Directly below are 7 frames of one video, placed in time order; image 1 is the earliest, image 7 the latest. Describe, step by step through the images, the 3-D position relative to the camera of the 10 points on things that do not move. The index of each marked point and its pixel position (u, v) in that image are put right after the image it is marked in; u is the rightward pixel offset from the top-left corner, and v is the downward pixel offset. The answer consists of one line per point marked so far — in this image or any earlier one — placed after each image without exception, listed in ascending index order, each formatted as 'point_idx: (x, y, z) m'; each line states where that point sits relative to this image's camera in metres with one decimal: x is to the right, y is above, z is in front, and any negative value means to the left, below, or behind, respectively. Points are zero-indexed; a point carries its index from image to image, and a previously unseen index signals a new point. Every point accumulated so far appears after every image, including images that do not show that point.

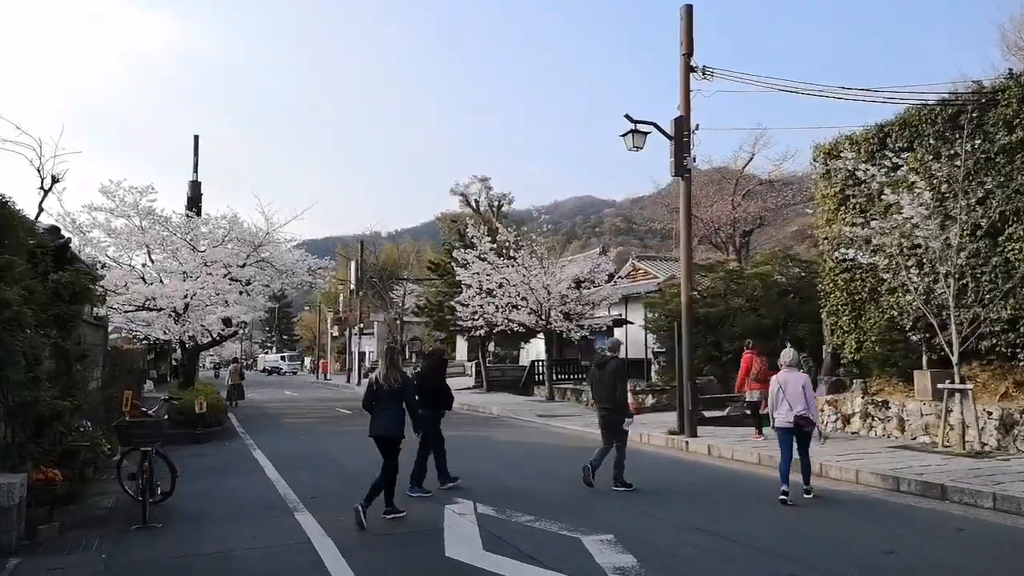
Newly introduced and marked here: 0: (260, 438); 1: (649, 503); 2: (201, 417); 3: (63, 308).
0: (-5.5, -3.3, +16.9) m
1: (+1.9, -3.0, +10.4) m
2: (-6.6, -2.7, +16.3) m
3: (-5.8, -0.3, +9.9) m
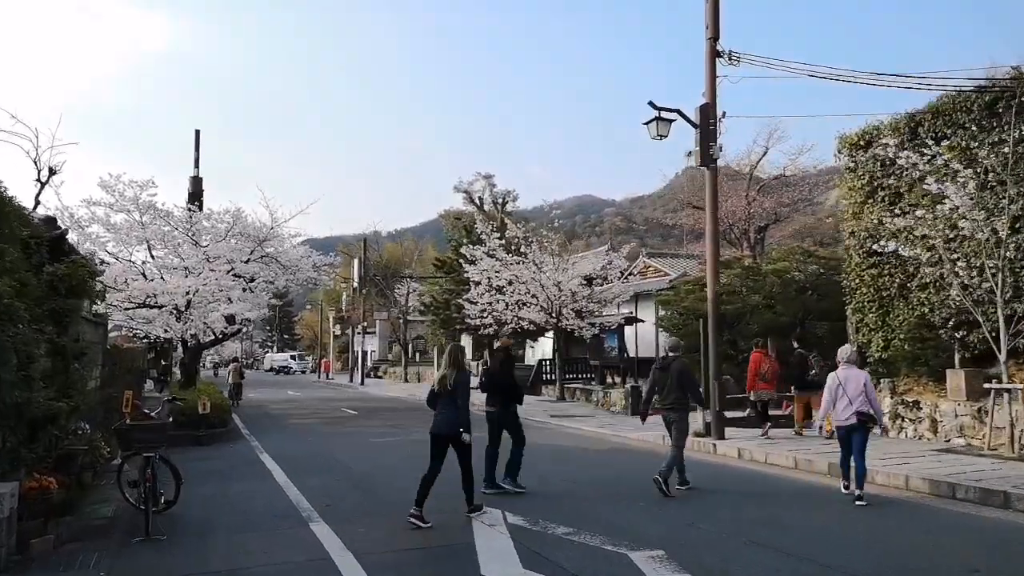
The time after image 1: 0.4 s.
0: (-5.2, -3.2, +16.2) m
1: (+2.2, -2.9, +9.8) m
2: (-6.3, -2.7, +15.7) m
3: (-5.5, -0.2, +9.3) m
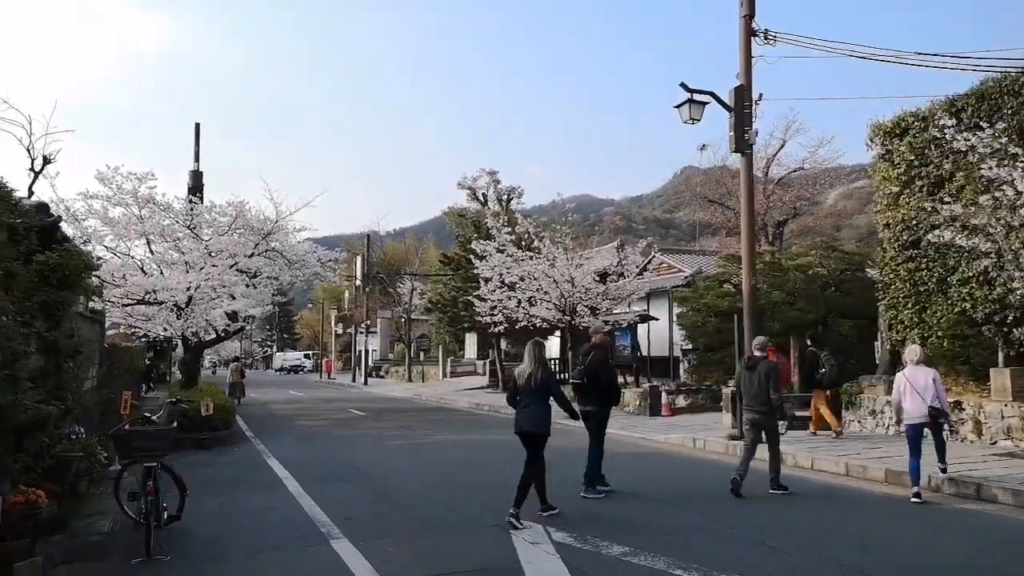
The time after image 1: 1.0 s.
0: (-4.8, -3.1, +15.4) m
1: (+2.6, -2.8, +9.0) m
2: (-5.9, -2.6, +14.9) m
3: (-5.1, -0.1, +8.4) m
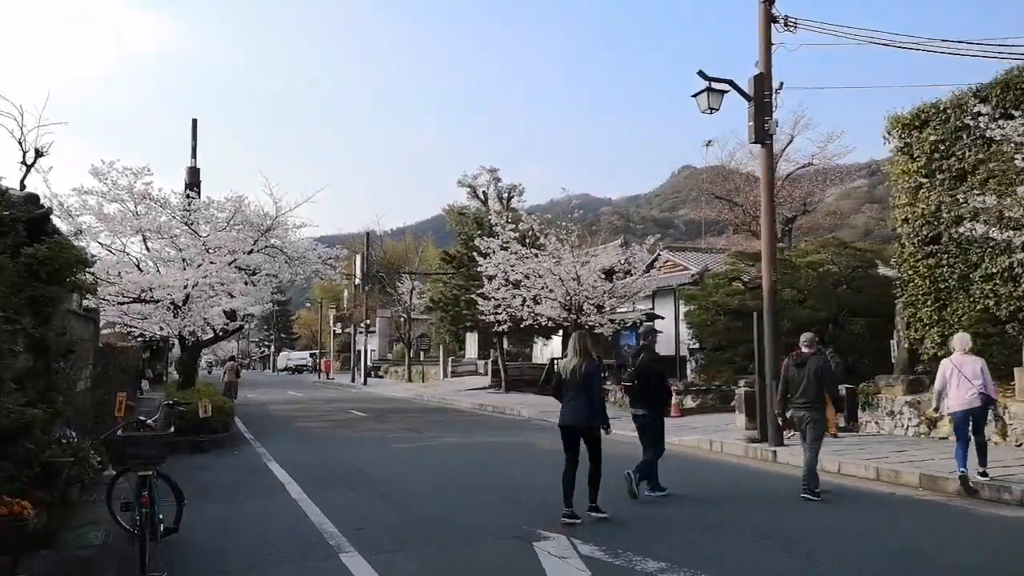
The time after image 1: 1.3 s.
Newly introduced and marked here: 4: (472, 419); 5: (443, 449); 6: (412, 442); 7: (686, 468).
0: (-4.6, -3.1, +14.9) m
1: (+2.8, -2.7, +8.5) m
2: (-5.7, -2.5, +14.3) m
3: (-4.9, 0.0, +7.9) m
4: (-1.0, -3.3, +19.2) m
5: (-1.3, -3.1, +14.9) m
6: (-2.0, -3.1, +15.3) m
7: (+2.9, -3.0, +12.9) m
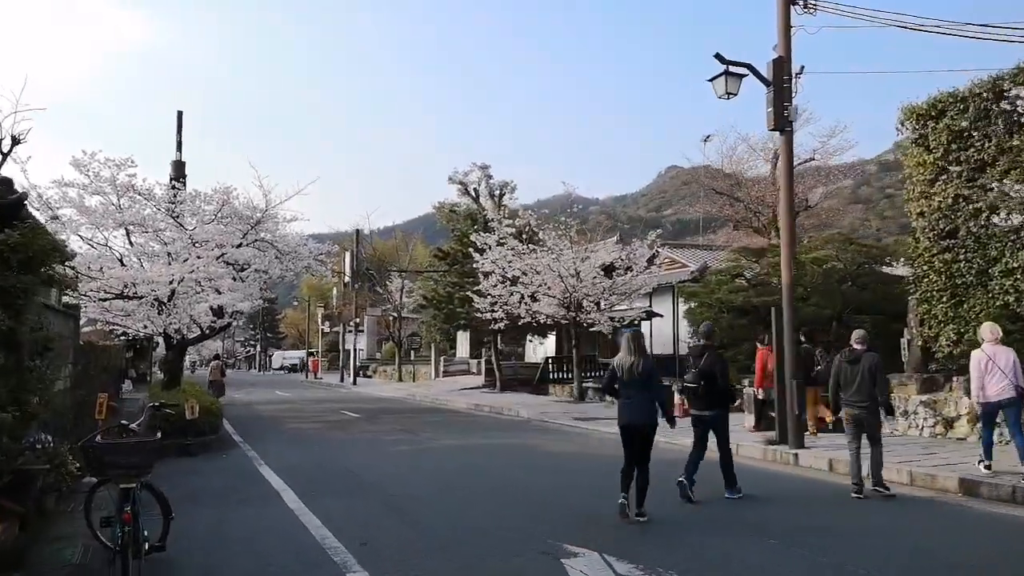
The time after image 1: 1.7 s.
0: (-4.6, -3.0, +14.1) m
1: (+3.0, -2.6, +7.9) m
2: (-5.7, -2.4, +13.6) m
3: (-4.7, +0.1, +7.2) m
4: (-1.0, -3.2, +18.6) m
5: (-1.3, -3.0, +14.2) m
6: (-1.9, -3.0, +14.6) m
7: (+3.0, -2.9, +12.3) m
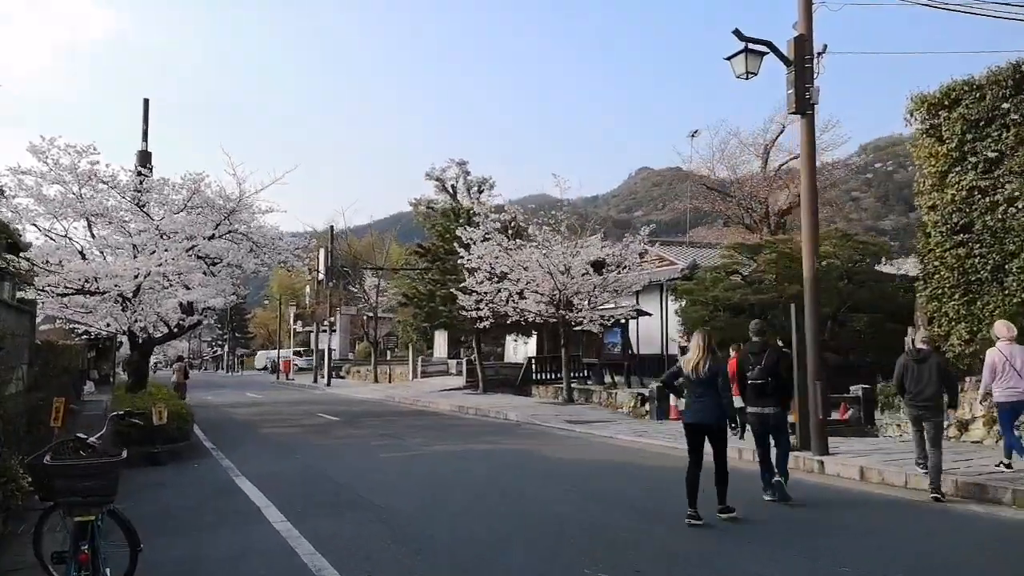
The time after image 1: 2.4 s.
0: (-4.6, -2.9, +13.0) m
1: (+3.1, -2.5, +7.0) m
2: (-5.7, -2.3, +12.4) m
3: (-4.5, +0.2, +6.1) m
4: (-1.3, -3.1, +17.6) m
5: (-1.3, -2.9, +13.2) m
6: (-2.0, -2.9, +13.6) m
7: (+3.0, -2.9, +11.5) m
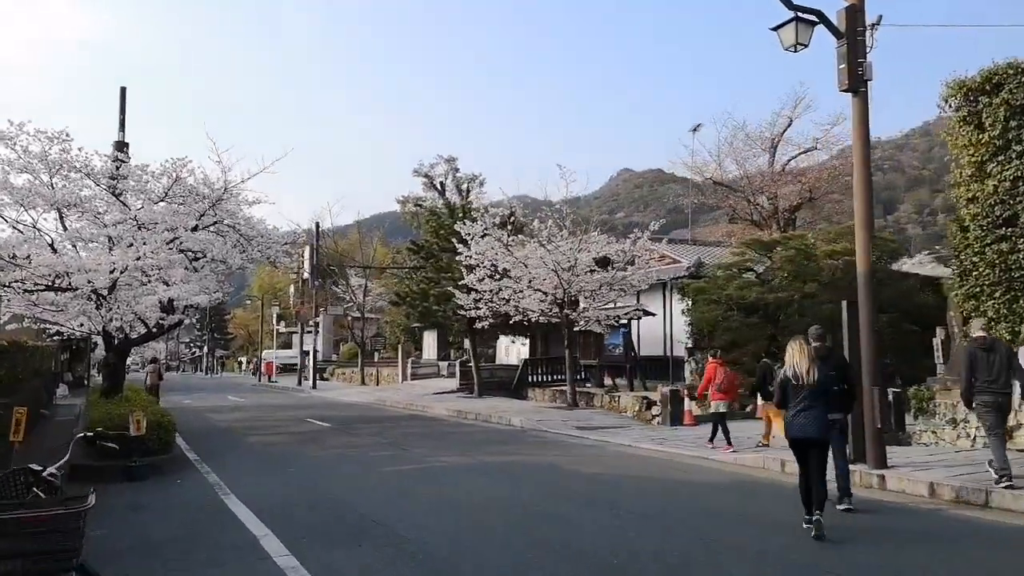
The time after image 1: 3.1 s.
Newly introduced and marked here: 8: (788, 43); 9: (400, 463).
0: (-4.4, -2.8, +11.8) m
1: (+3.5, -2.5, +6.0) m
2: (-5.4, -2.2, +11.2) m
3: (-4.1, +0.3, +4.8) m
4: (-1.1, -3.0, +16.4) m
5: (-1.1, -2.9, +12.1) m
6: (-1.8, -2.8, +12.4) m
7: (+3.3, -2.8, +10.4) m
8: (+3.5, +3.1, +9.7) m
9: (-1.7, -2.8, +12.2) m
